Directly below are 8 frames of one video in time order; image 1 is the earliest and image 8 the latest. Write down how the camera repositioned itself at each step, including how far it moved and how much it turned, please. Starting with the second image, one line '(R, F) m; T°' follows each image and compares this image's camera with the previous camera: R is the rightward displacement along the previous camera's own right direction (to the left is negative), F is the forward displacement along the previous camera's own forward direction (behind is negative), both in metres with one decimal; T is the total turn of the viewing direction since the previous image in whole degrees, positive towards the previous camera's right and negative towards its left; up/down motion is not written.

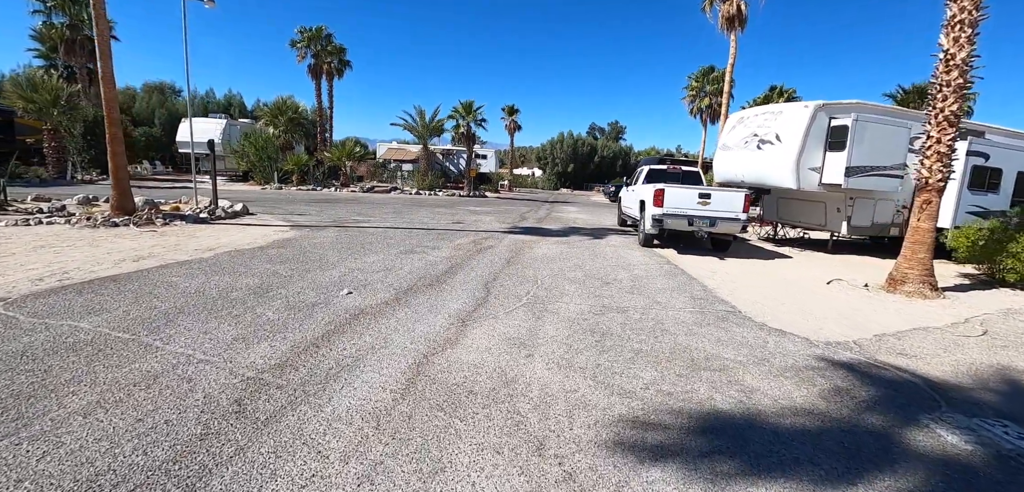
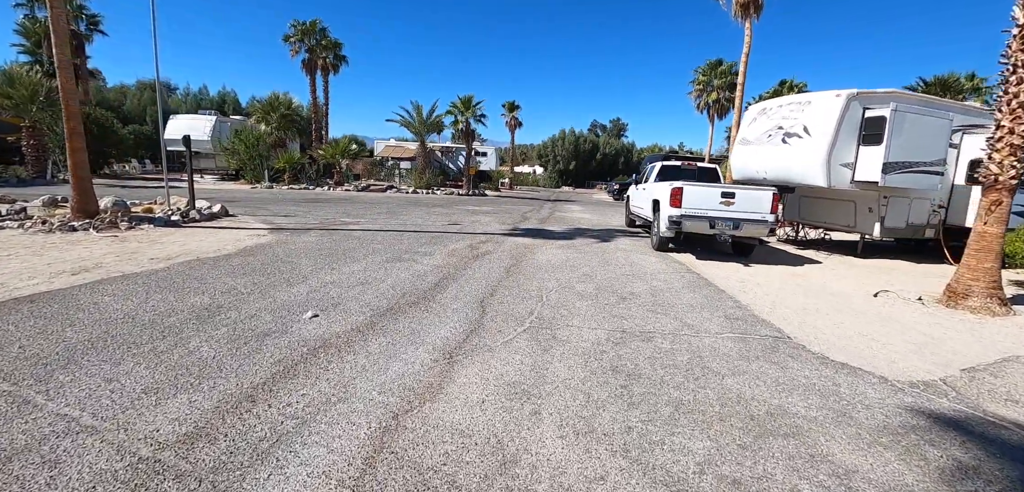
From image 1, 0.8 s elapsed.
(0.0, +1.0) m; 0°
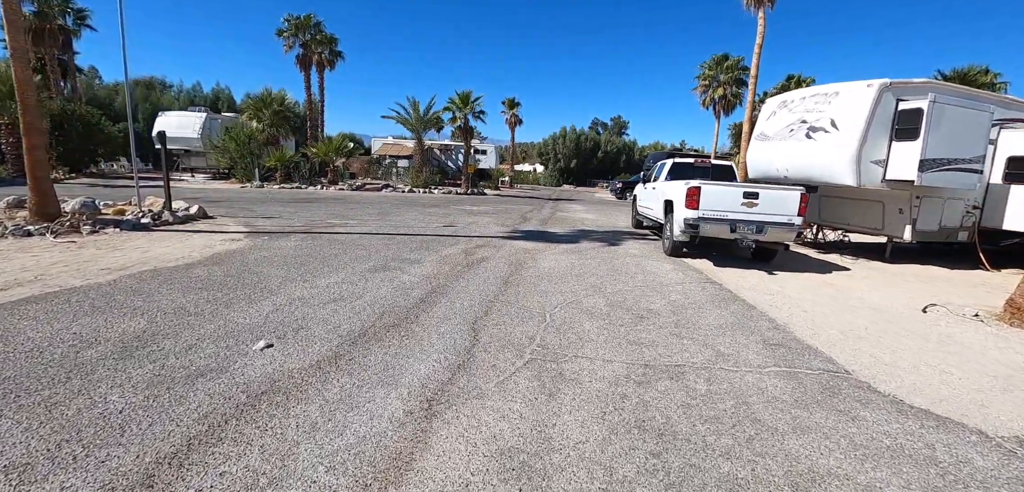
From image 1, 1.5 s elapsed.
(0.0, +0.9) m; 0°
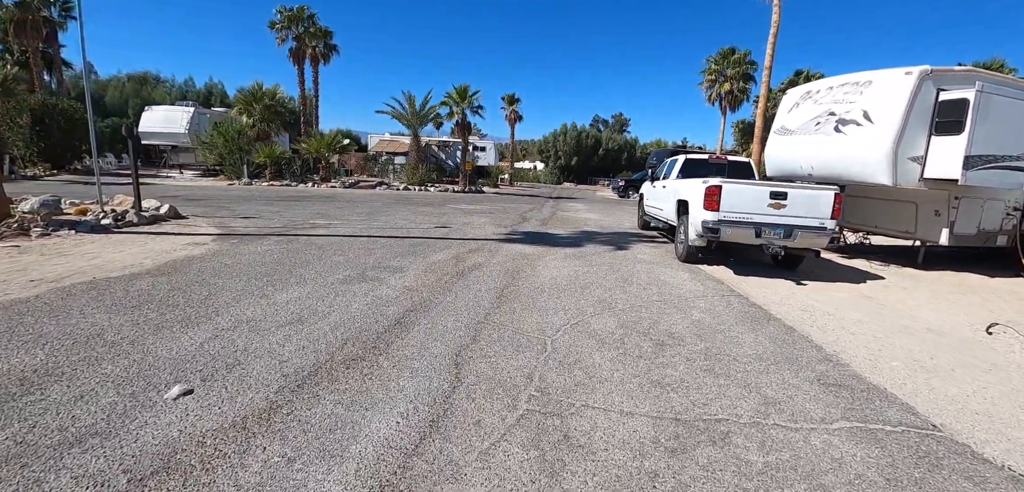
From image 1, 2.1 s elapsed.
(+0.1, +0.9) m; 0°
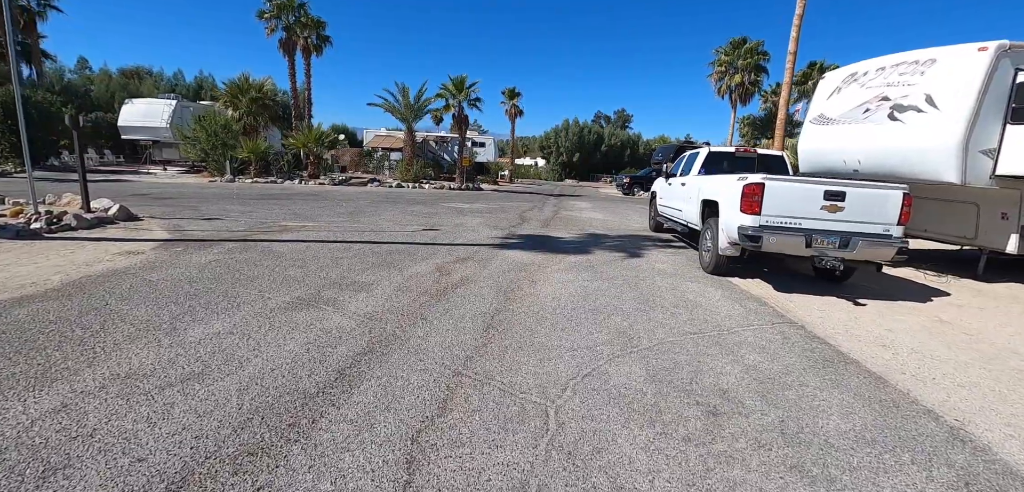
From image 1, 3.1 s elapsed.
(+0.1, +1.3) m; 0°
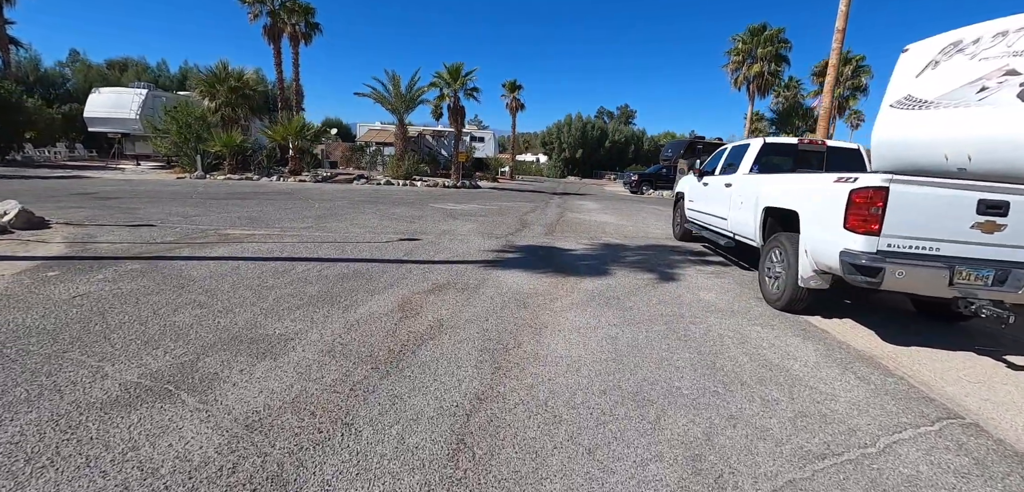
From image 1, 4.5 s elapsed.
(+0.1, +1.9) m; 0°
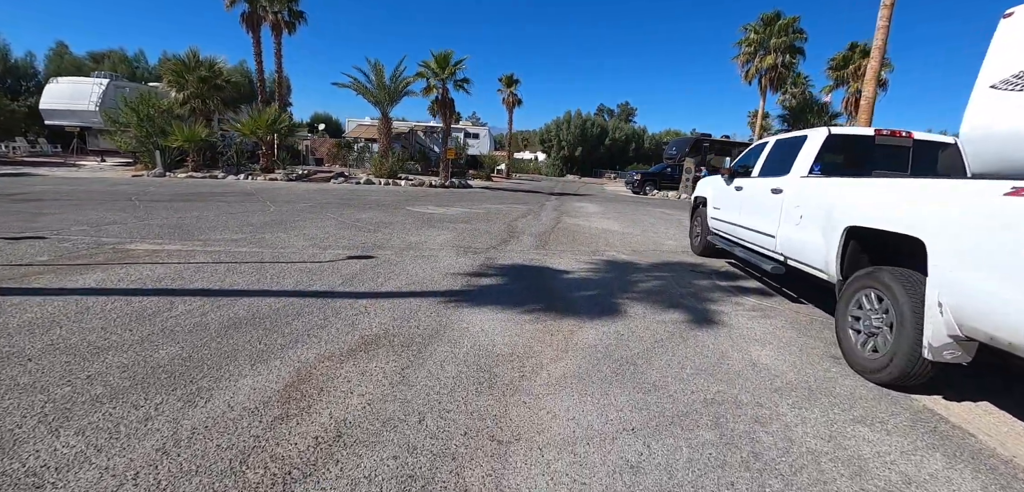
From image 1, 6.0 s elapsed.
(+0.2, +1.7) m; 0°
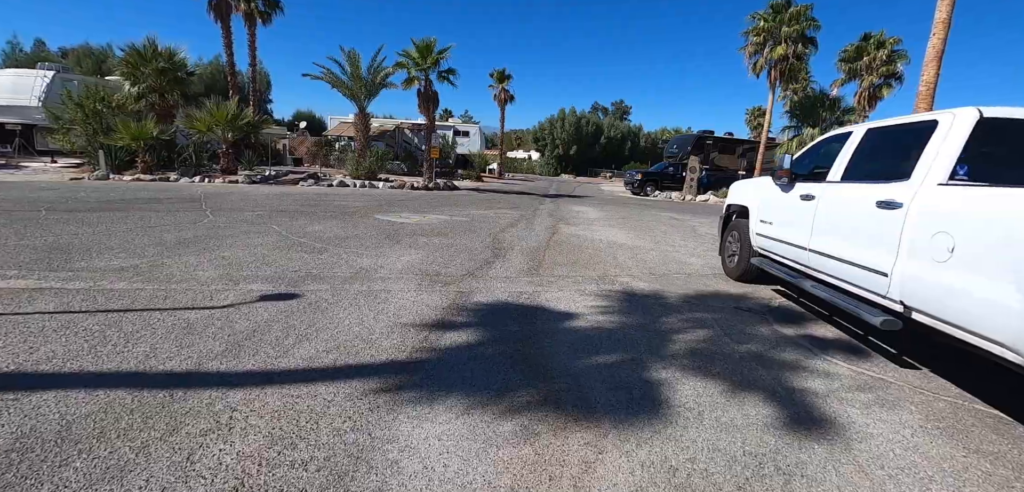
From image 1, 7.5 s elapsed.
(+0.1, +1.7) m; +1°
